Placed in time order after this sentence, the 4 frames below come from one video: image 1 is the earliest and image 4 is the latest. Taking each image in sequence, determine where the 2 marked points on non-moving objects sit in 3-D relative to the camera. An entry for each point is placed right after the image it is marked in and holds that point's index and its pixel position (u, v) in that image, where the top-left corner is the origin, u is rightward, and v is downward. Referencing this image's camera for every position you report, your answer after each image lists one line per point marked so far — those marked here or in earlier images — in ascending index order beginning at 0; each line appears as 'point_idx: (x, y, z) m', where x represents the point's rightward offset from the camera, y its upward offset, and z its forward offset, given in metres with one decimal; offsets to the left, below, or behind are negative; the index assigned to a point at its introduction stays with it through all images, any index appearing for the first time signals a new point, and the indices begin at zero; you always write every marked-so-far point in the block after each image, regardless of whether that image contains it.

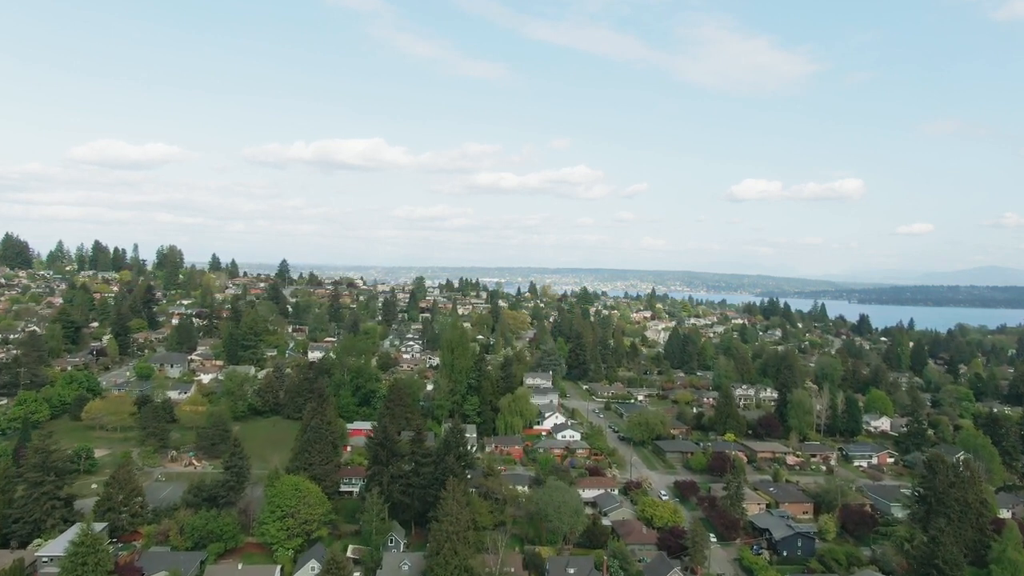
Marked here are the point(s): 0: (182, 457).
0: (-10.0, -5.1, +18.9) m
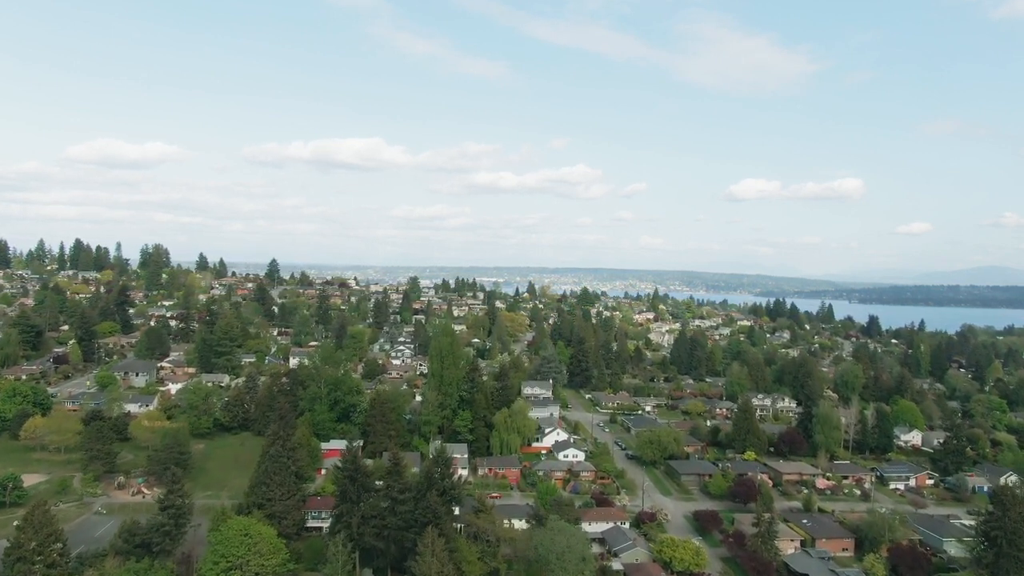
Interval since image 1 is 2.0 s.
0: (-10.1, -5.1, +16.5) m
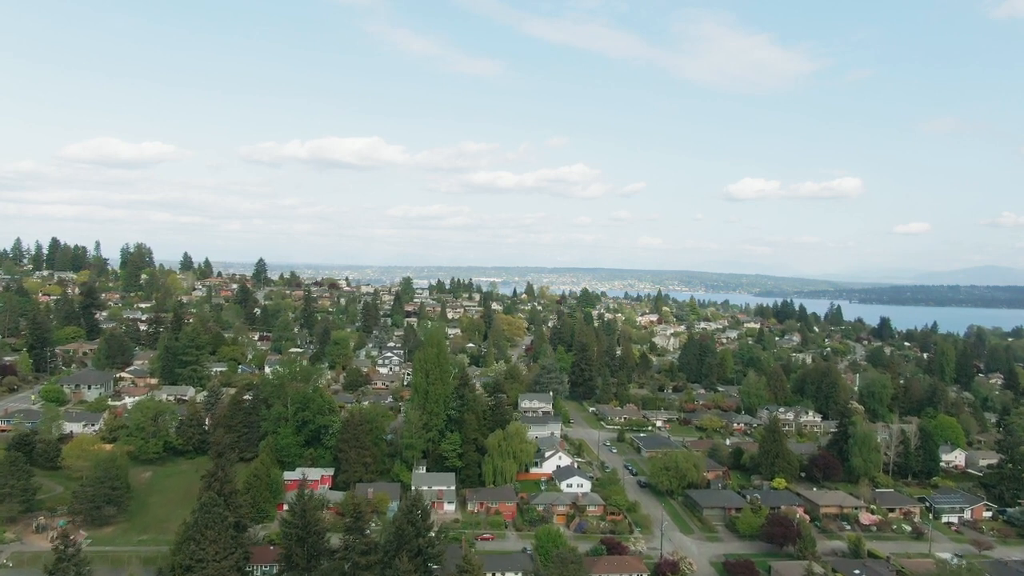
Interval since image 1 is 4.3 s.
0: (-10.2, -5.2, +13.9) m
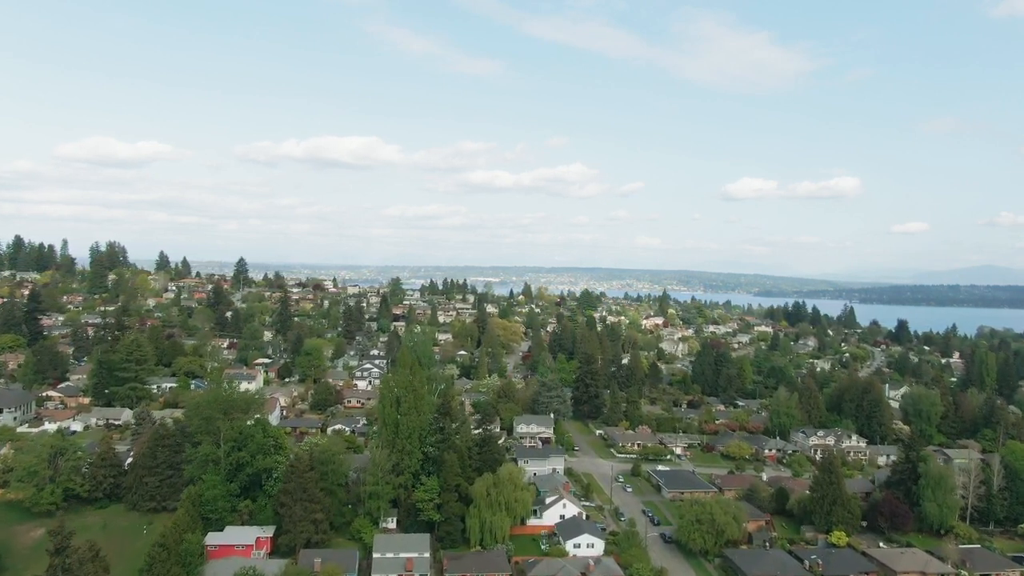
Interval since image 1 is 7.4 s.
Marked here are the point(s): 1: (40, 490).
0: (-10.4, -5.4, +10.2) m
1: (-10.3, -4.4, +13.7) m
